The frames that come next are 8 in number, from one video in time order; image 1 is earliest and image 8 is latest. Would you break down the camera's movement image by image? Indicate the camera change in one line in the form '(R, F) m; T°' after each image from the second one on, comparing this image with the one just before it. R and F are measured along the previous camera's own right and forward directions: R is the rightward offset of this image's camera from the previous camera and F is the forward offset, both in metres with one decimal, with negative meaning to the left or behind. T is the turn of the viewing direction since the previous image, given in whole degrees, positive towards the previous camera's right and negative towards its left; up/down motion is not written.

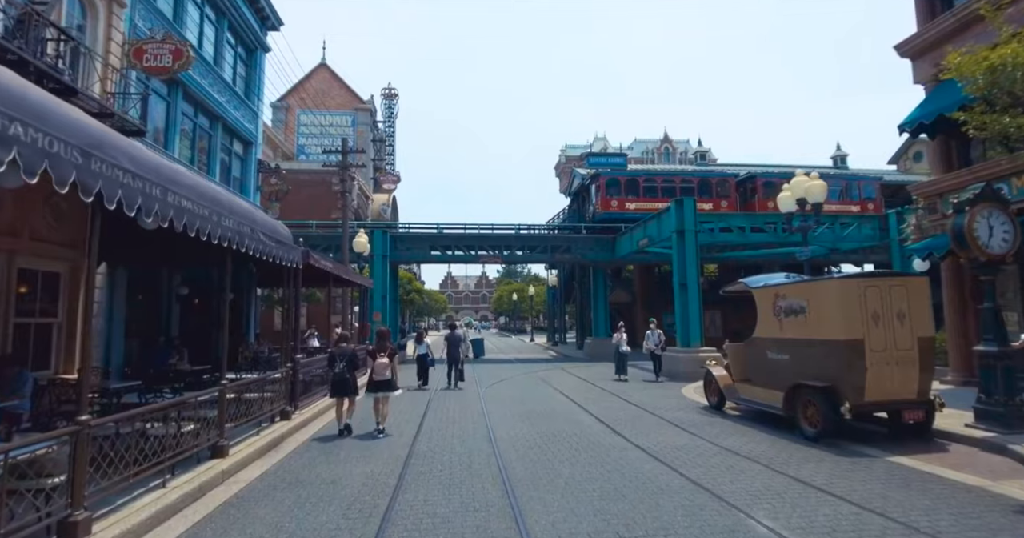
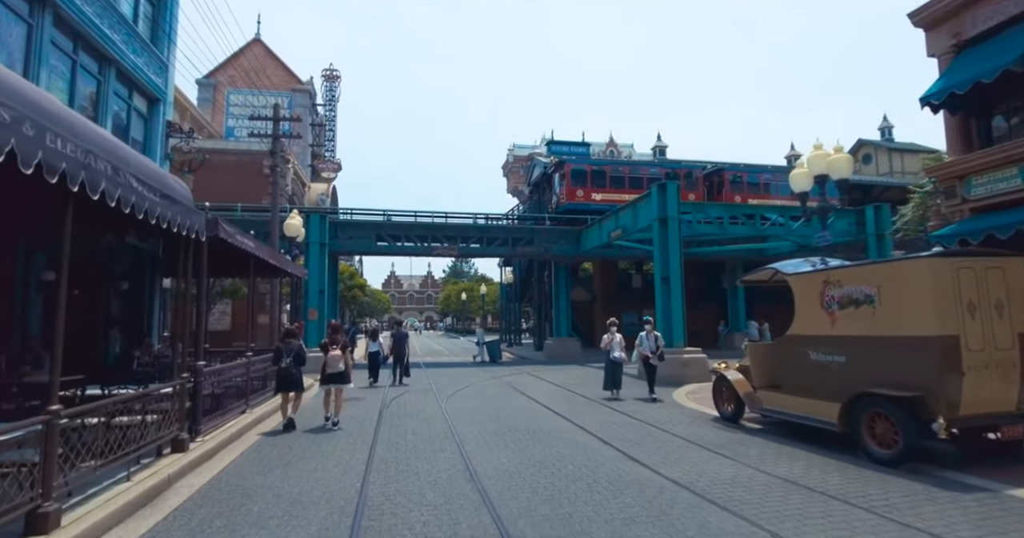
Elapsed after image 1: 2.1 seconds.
(-0.6, +2.5) m; +6°
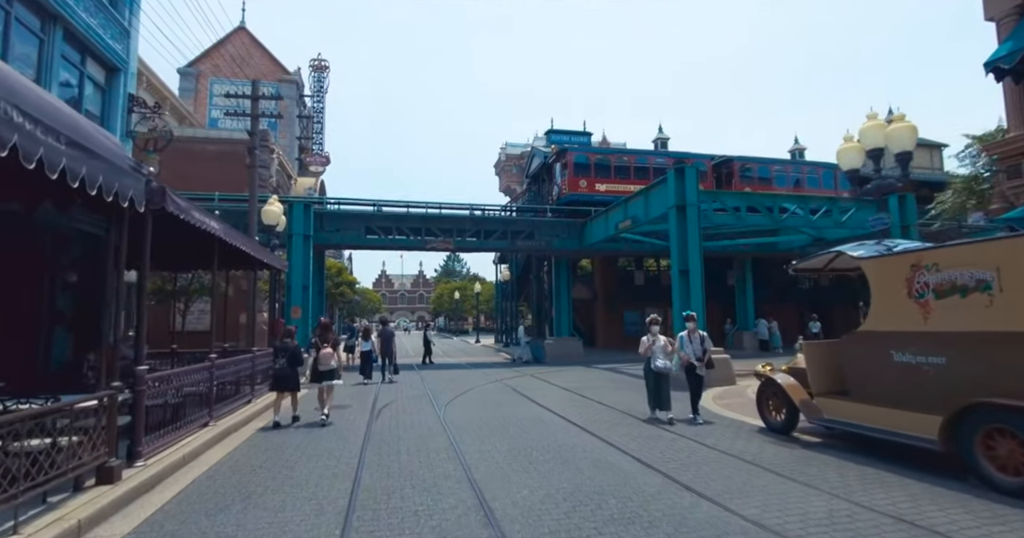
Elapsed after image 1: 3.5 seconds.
(-0.3, +1.6) m; +1°
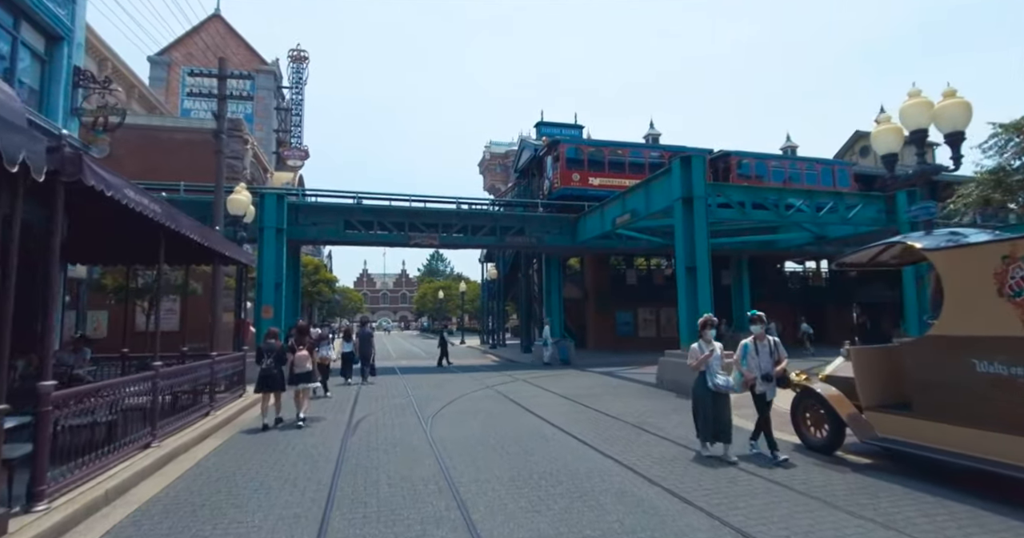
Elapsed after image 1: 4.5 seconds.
(-0.2, +1.3) m; +2°
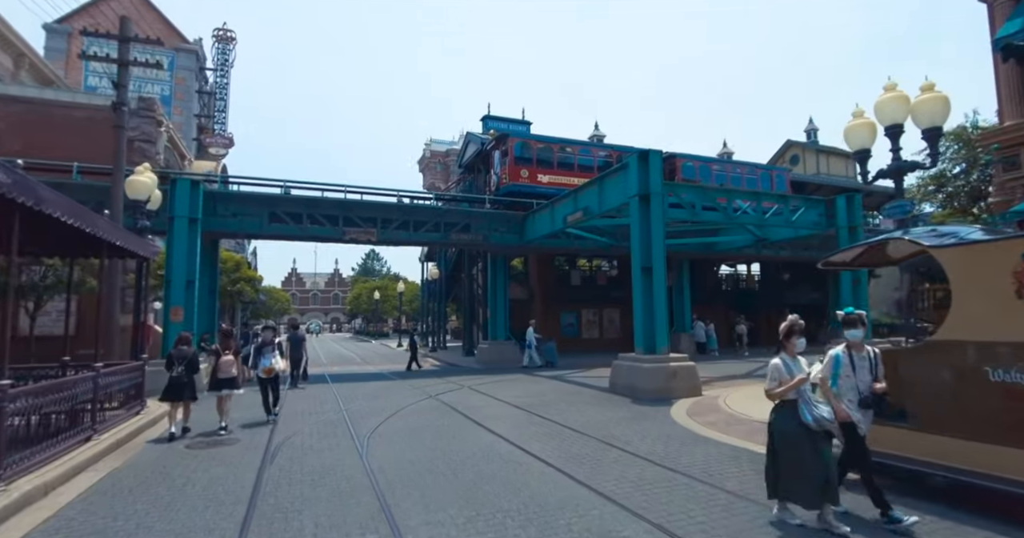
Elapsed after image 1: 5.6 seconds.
(-0.2, +1.1) m; +7°
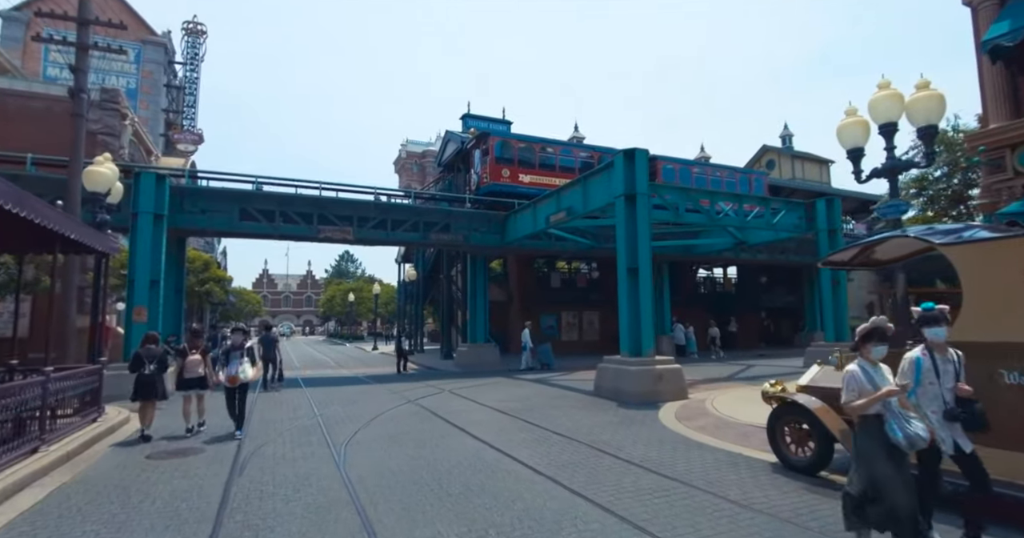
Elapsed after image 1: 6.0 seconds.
(-0.2, +0.4) m; +3°
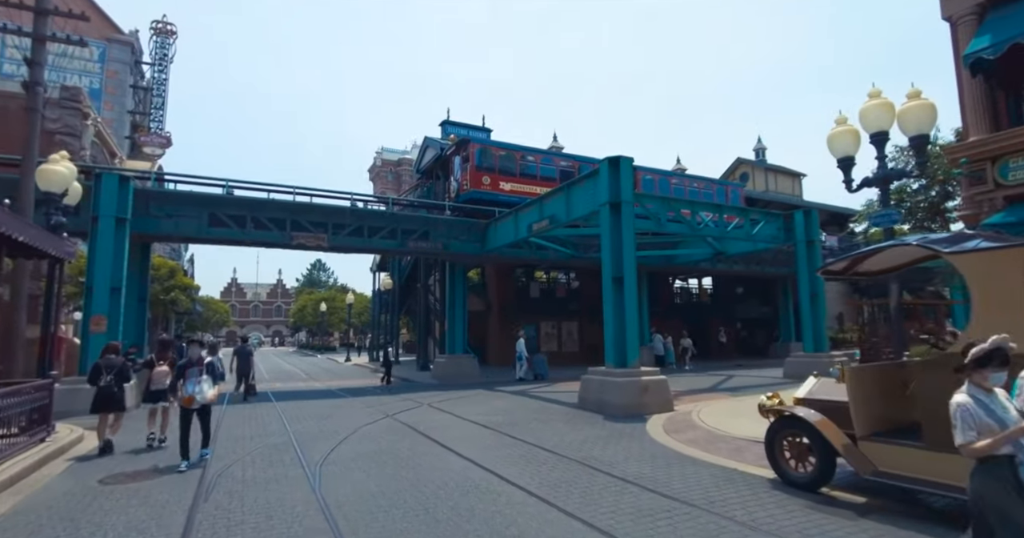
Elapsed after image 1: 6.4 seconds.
(-0.2, +0.4) m; +3°
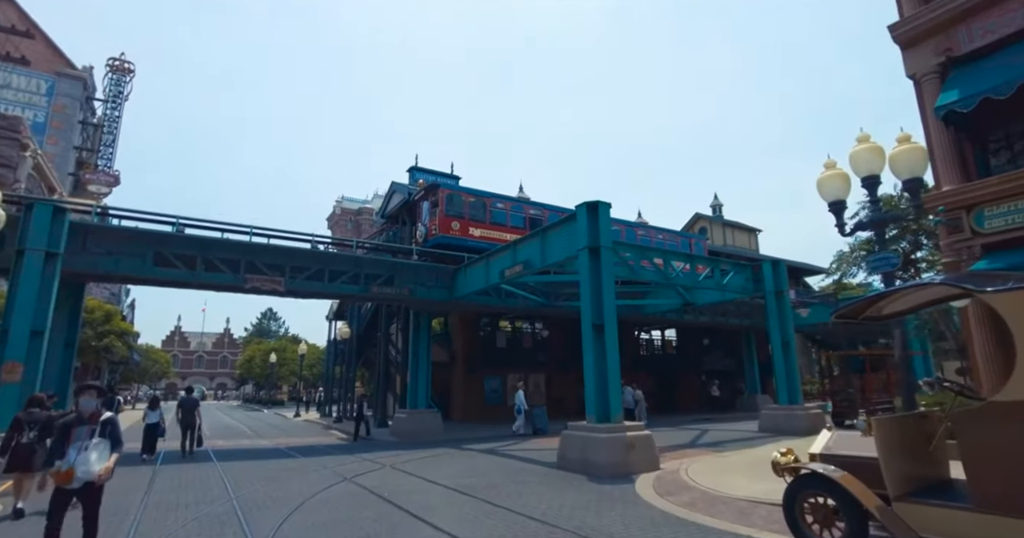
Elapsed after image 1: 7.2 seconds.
(-0.4, +0.7) m; +4°
